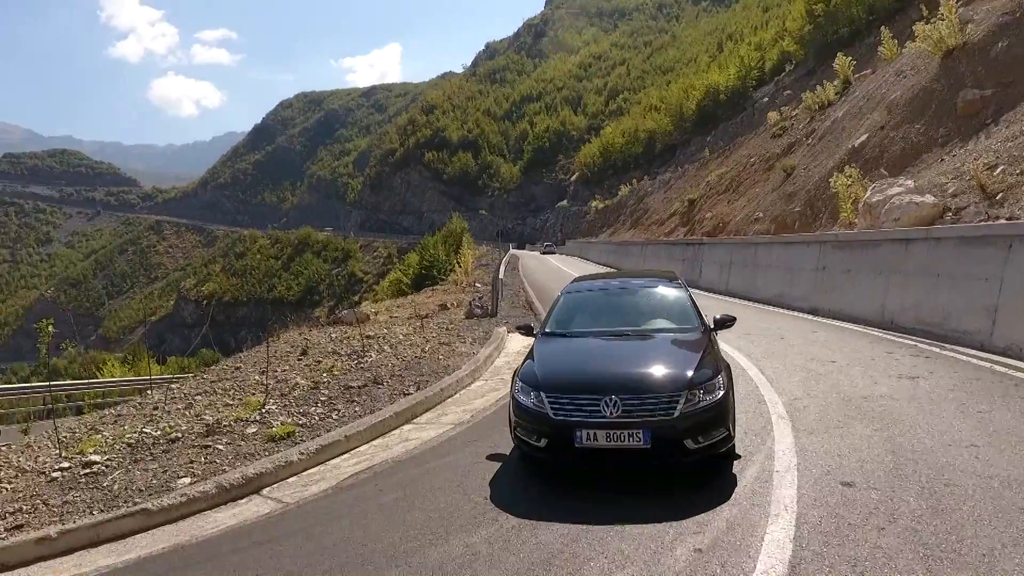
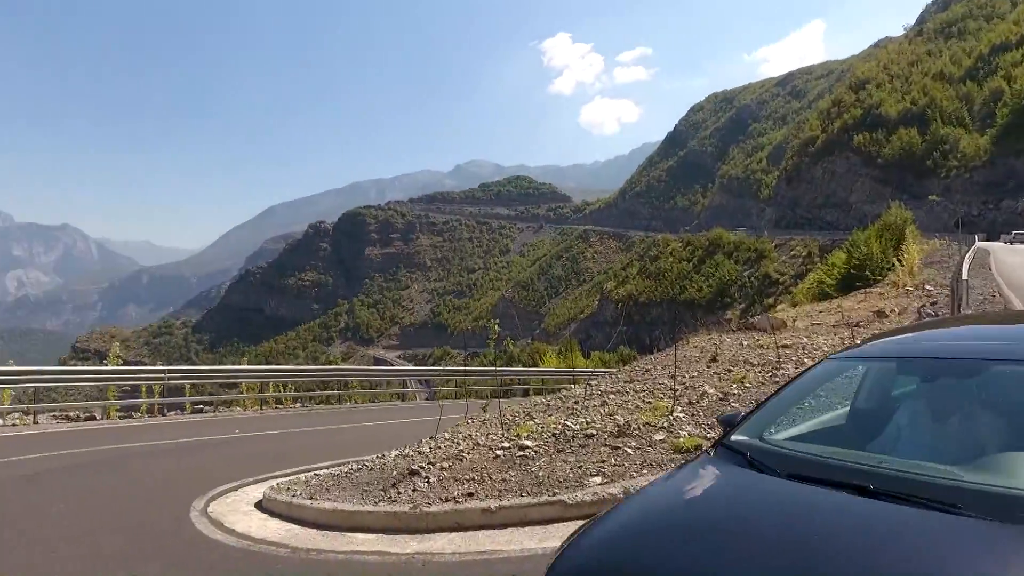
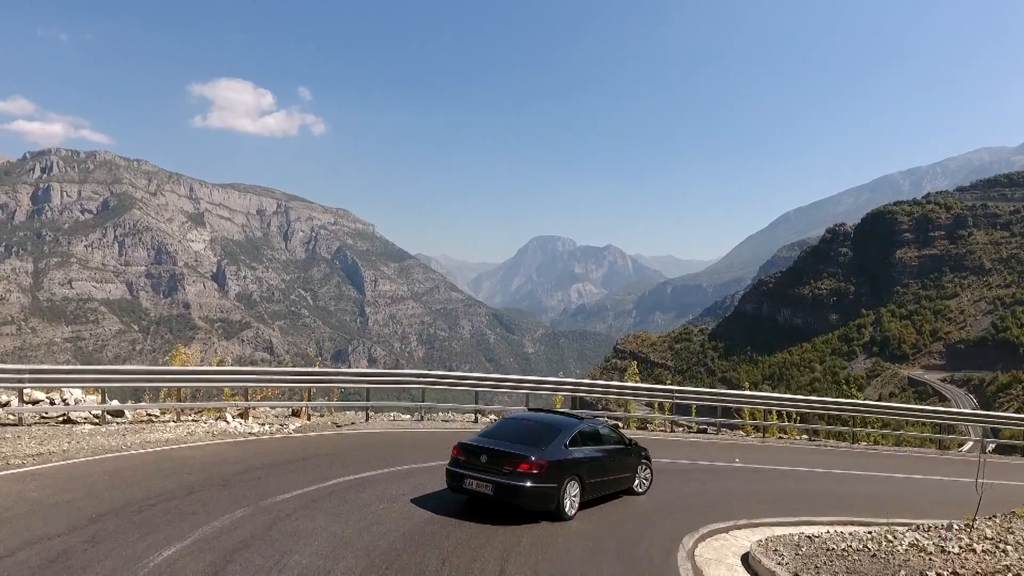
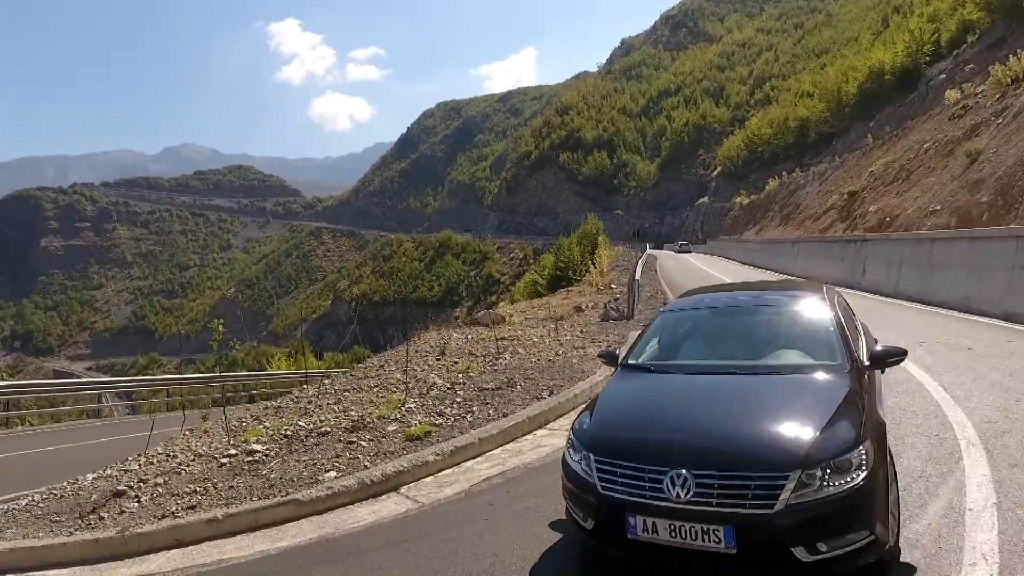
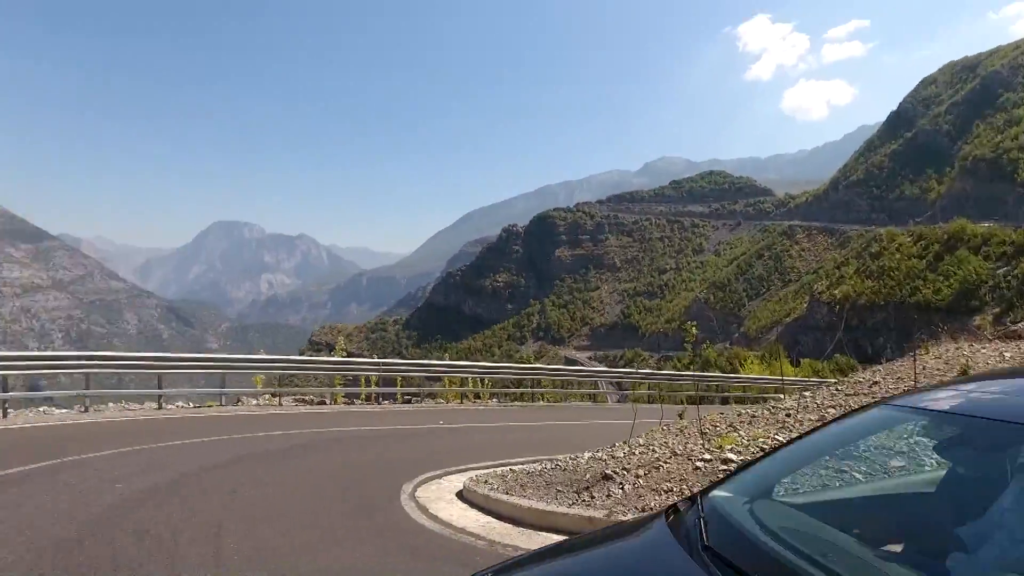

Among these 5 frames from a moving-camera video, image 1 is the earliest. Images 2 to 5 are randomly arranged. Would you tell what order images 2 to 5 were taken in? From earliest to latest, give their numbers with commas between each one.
4, 2, 5, 3
